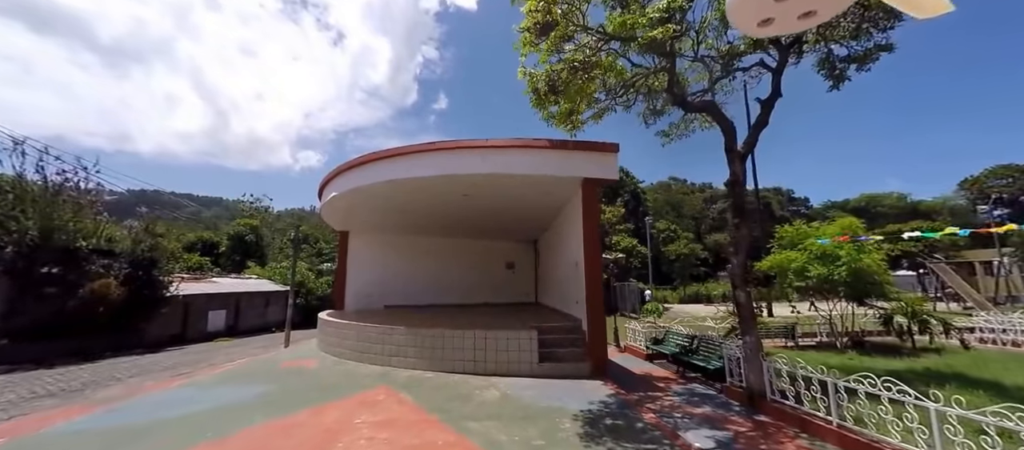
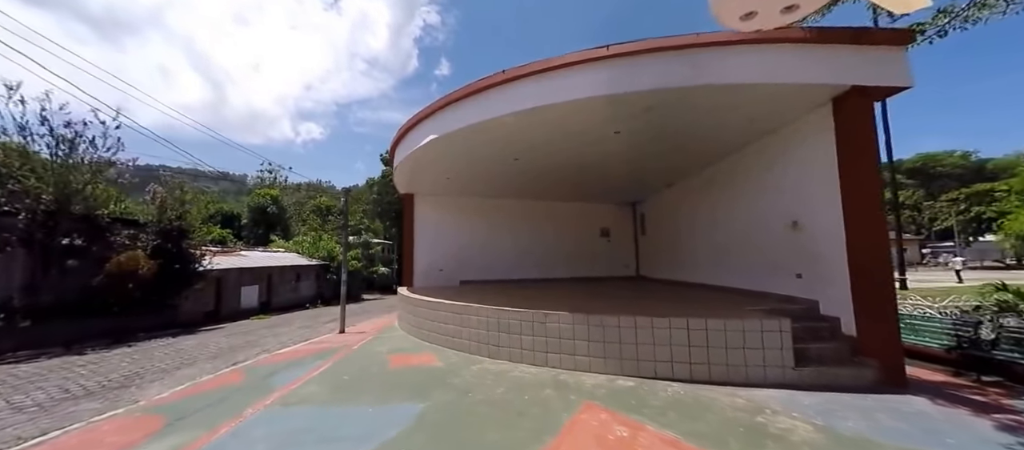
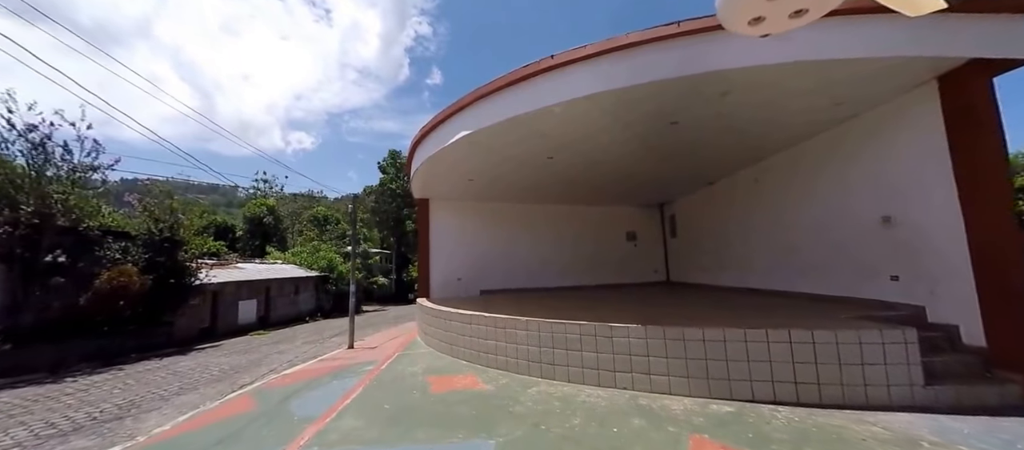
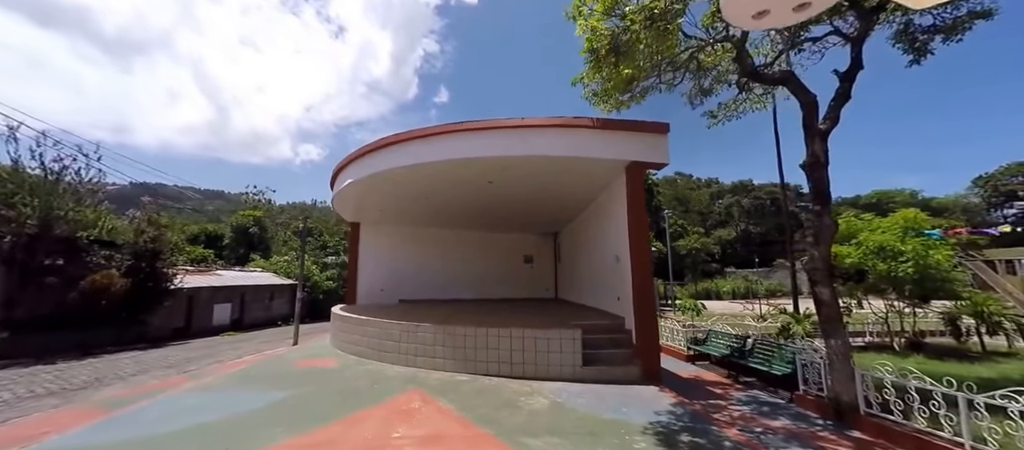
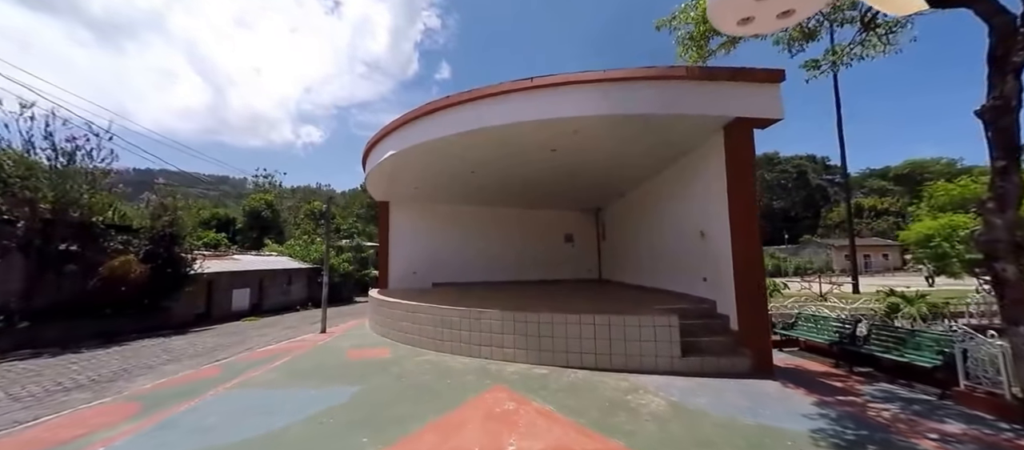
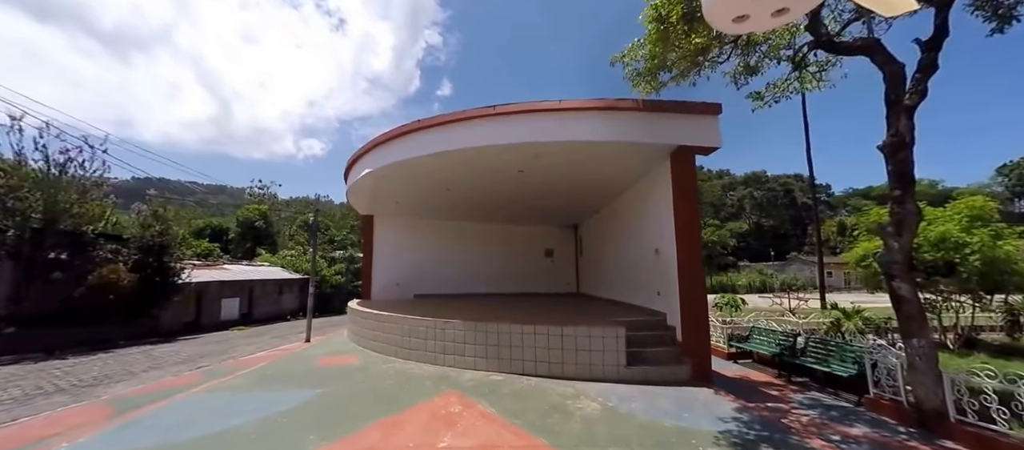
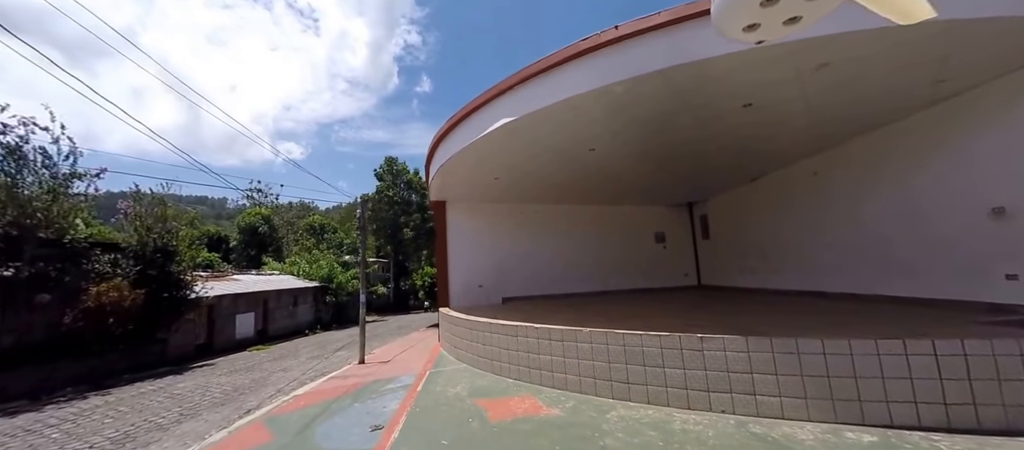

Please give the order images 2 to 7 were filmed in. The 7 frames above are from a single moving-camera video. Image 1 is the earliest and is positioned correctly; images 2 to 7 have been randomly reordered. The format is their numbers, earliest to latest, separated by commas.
4, 6, 5, 2, 3, 7
